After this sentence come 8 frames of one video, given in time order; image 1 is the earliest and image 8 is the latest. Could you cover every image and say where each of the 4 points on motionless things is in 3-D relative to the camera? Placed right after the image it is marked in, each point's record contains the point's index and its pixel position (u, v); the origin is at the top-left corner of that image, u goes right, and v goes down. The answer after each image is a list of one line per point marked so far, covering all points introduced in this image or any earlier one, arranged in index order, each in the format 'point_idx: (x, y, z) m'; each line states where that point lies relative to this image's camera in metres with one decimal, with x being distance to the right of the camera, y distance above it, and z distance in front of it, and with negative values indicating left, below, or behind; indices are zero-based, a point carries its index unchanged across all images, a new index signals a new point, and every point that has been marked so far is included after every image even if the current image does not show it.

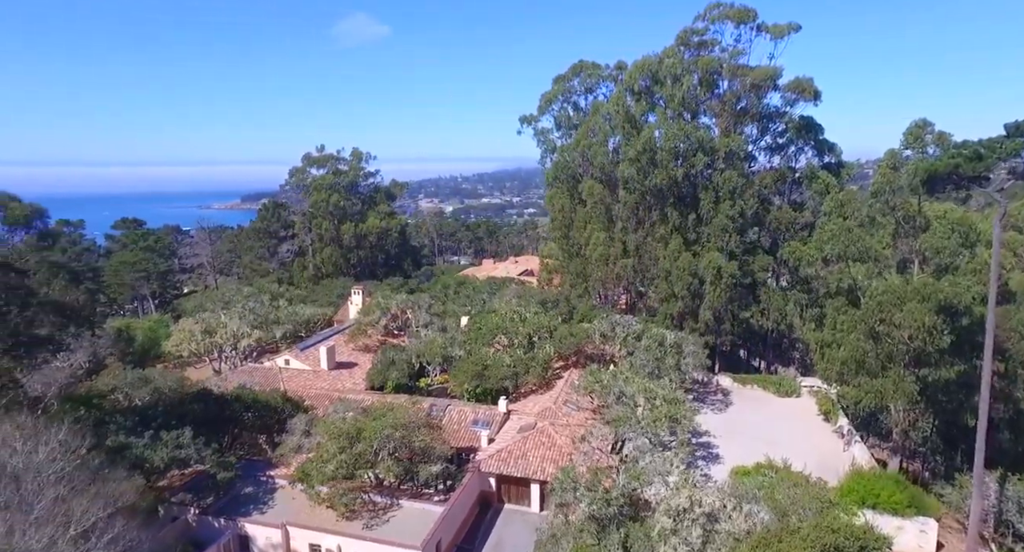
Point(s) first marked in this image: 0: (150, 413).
0: (-10.3, -3.9, +19.6) m
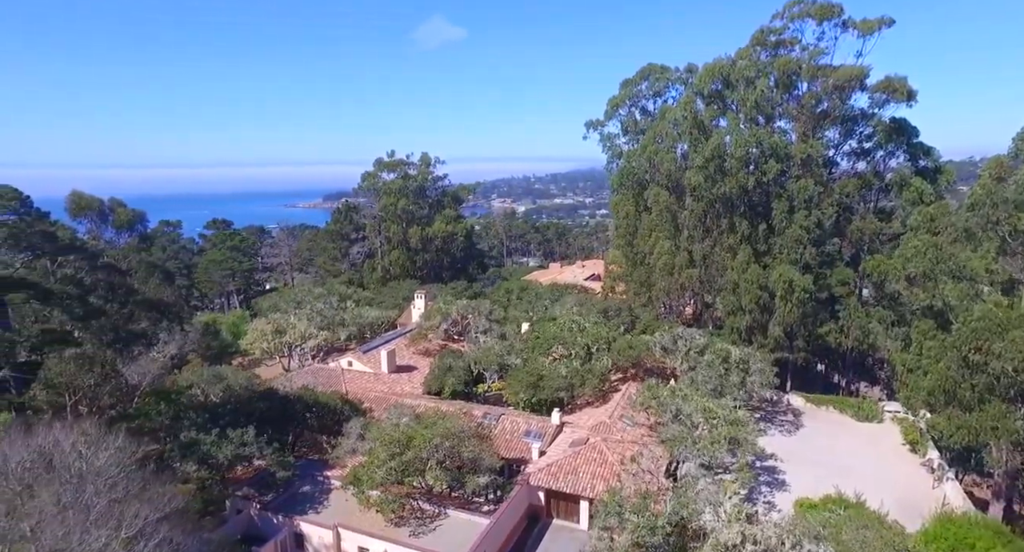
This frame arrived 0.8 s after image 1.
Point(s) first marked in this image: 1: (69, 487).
0: (-8.9, -4.1, +20.8) m
1: (-8.7, -4.2, +13.6) m
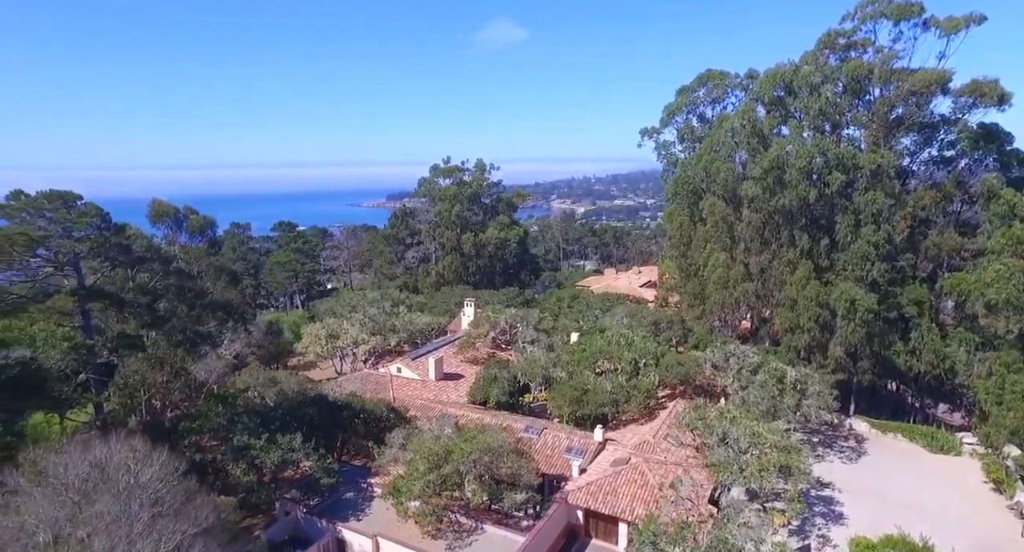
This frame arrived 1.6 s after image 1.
0: (-7.6, -4.4, +21.7) m
1: (-8.3, -4.7, +14.5) m
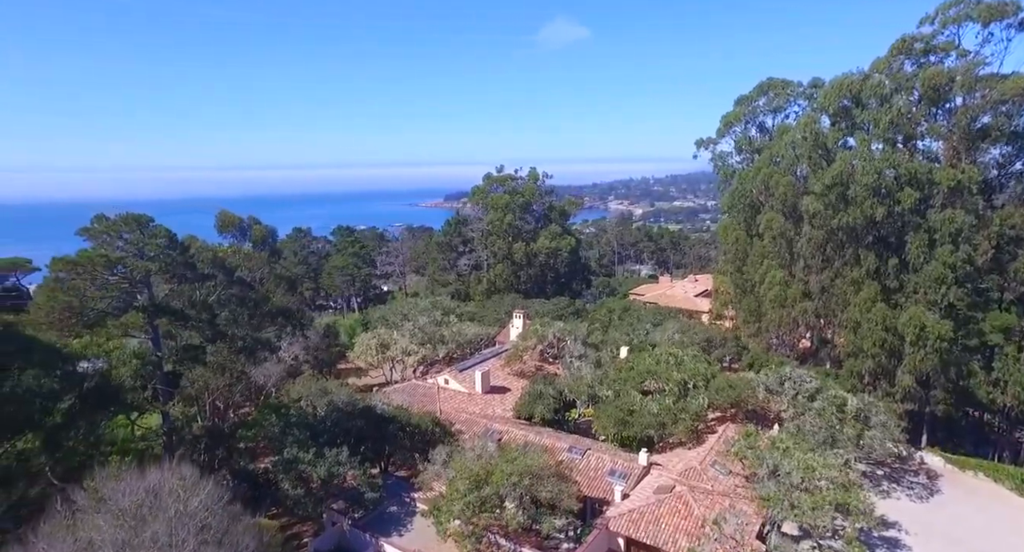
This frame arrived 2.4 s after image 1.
0: (-6.2, -4.9, +22.4) m
1: (-7.7, -5.5, +15.3) m
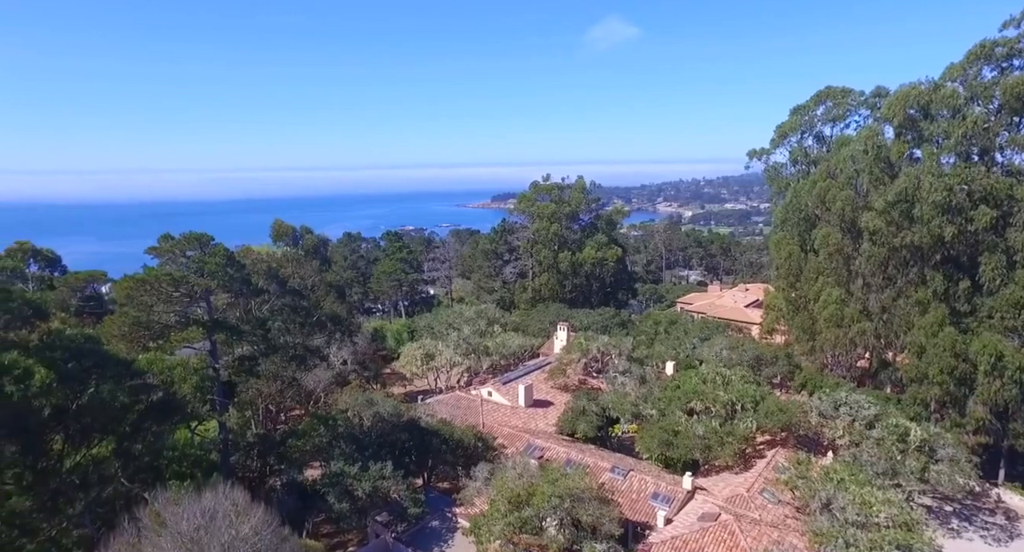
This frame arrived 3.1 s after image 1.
0: (-4.9, -5.5, +22.7) m
1: (-6.9, -6.3, +15.8) m
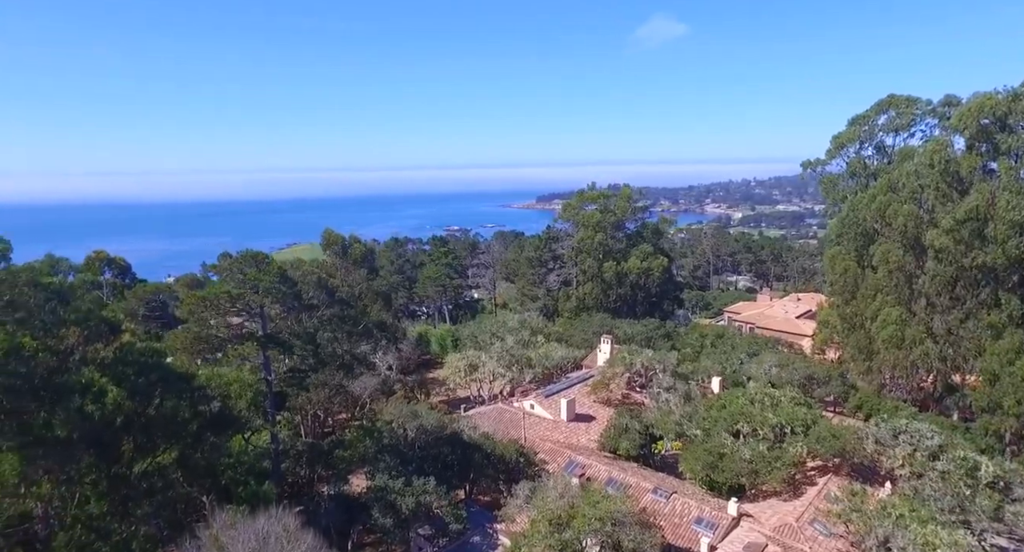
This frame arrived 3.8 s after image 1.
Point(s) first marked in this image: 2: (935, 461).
0: (-3.5, -6.0, +22.9) m
1: (-6.1, -7.1, +16.2) m
2: (+11.4, -5.1, +18.9) m
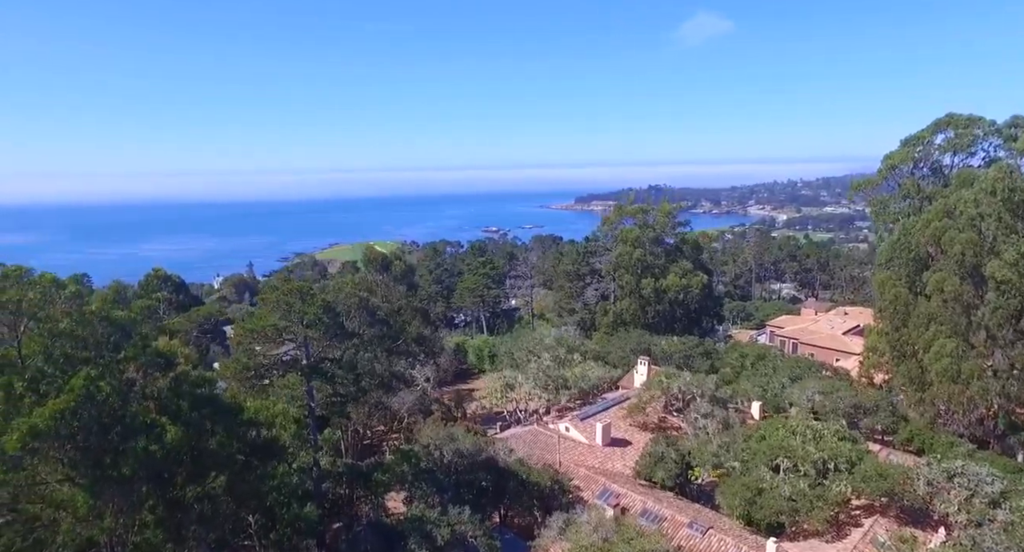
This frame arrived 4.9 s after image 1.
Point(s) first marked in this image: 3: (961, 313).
0: (-2.4, -6.9, +23.1) m
1: (-5.4, -8.5, +16.7) m
2: (+12.2, -6.0, +17.9) m
3: (+12.6, -1.0, +19.4) m
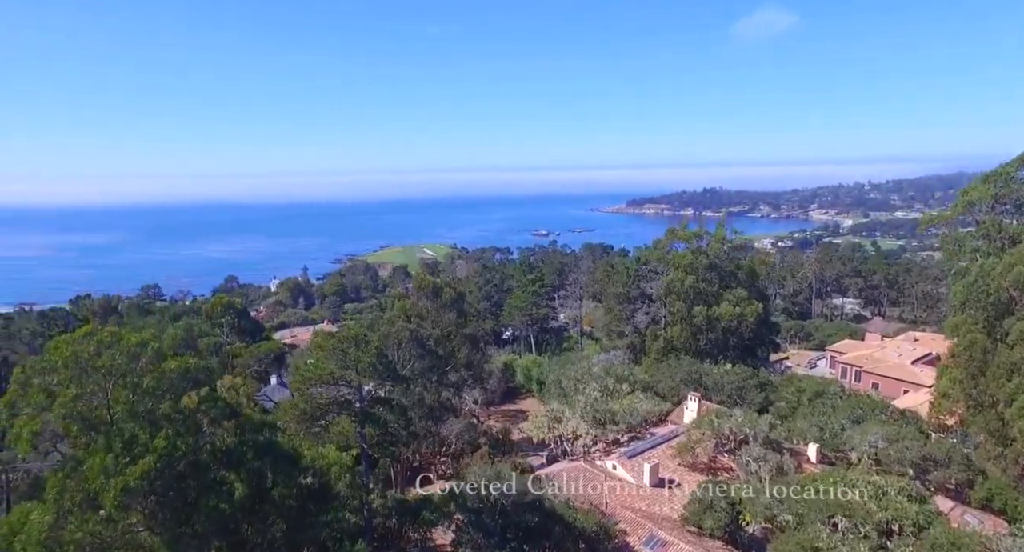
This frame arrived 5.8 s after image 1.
0: (-0.9, -8.3, +22.8) m
1: (-4.5, -10.5, +17.0) m
2: (+13.0, -7.4, +16.1) m
3: (+13.4, -2.2, +17.2) m
